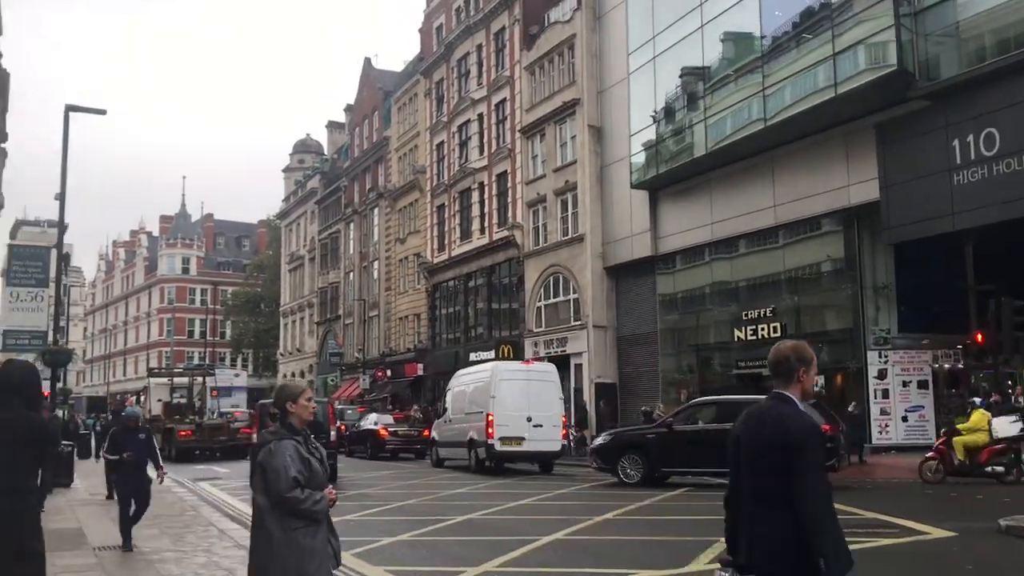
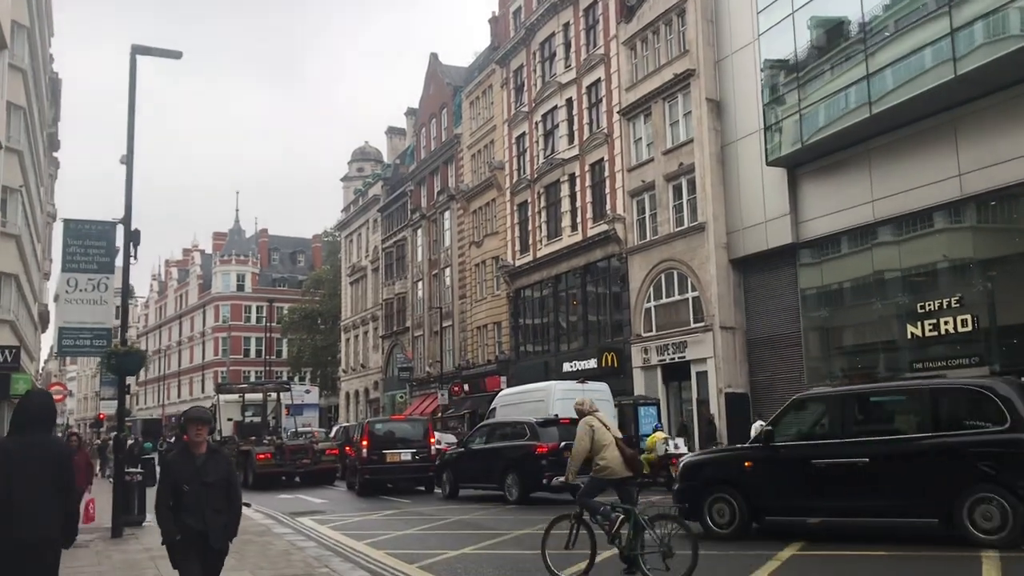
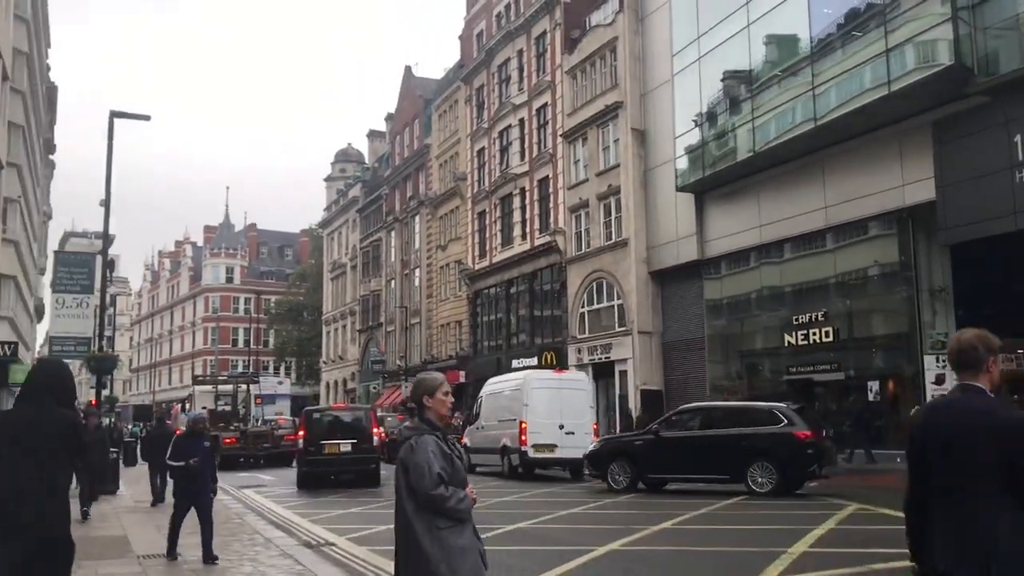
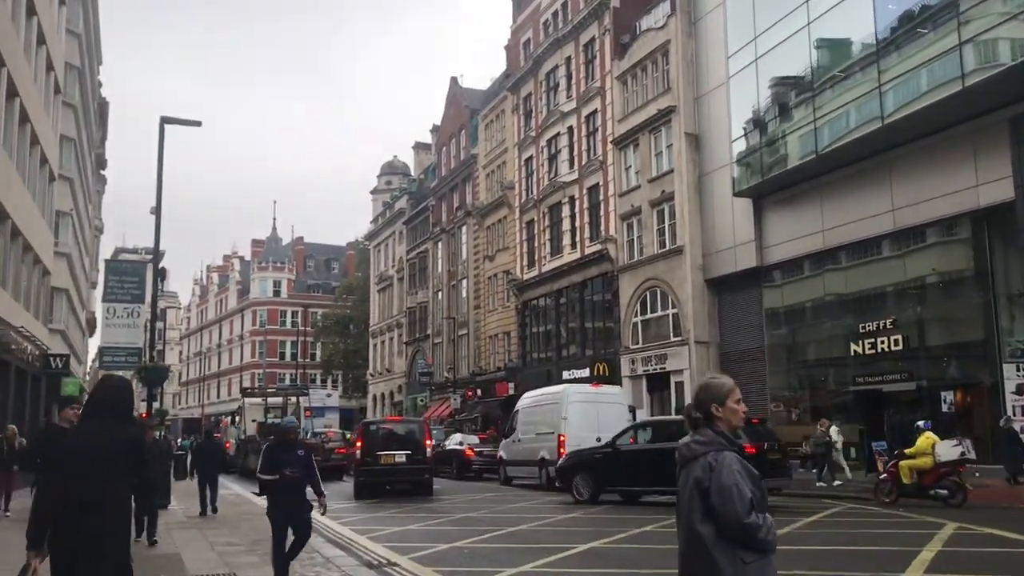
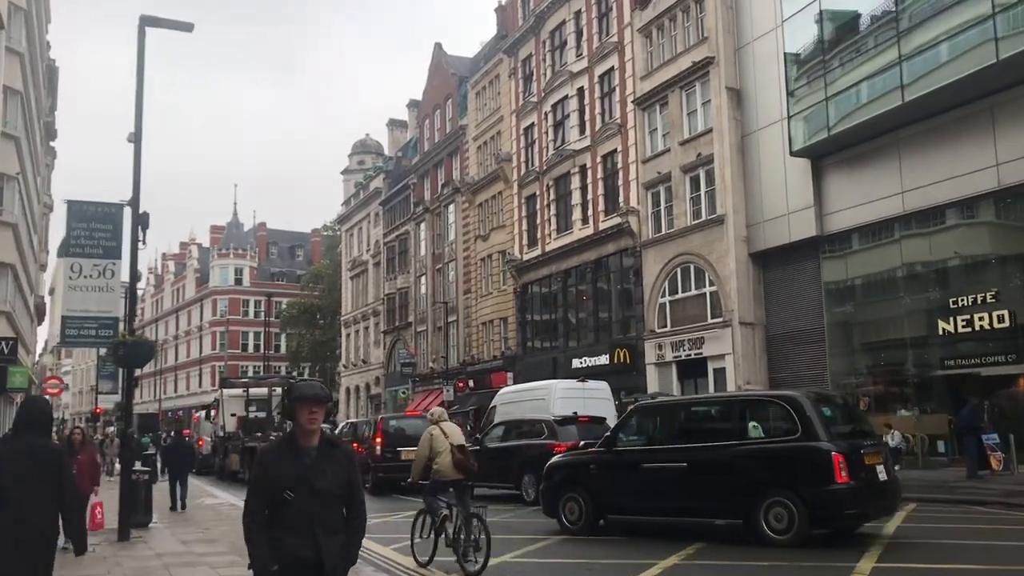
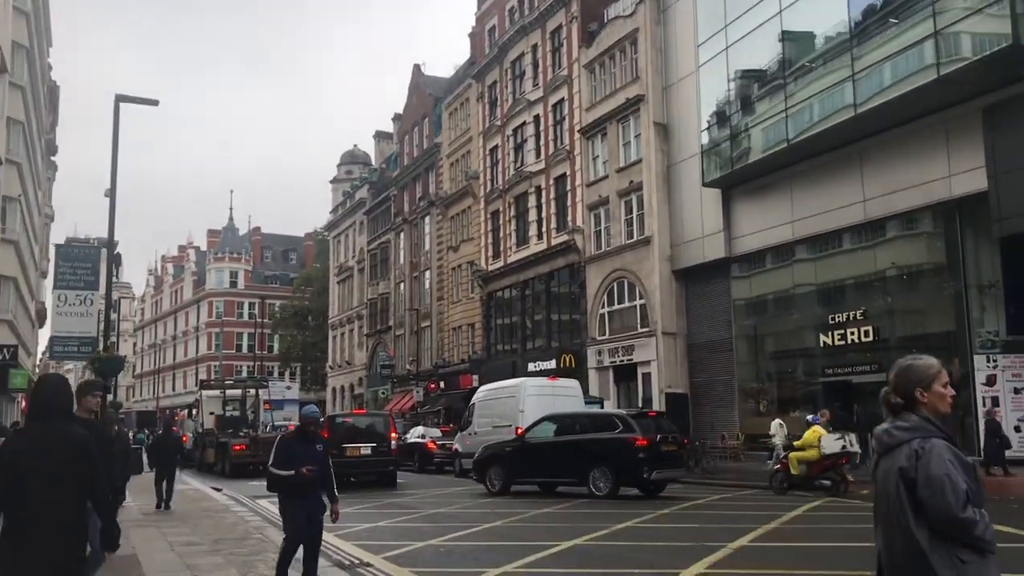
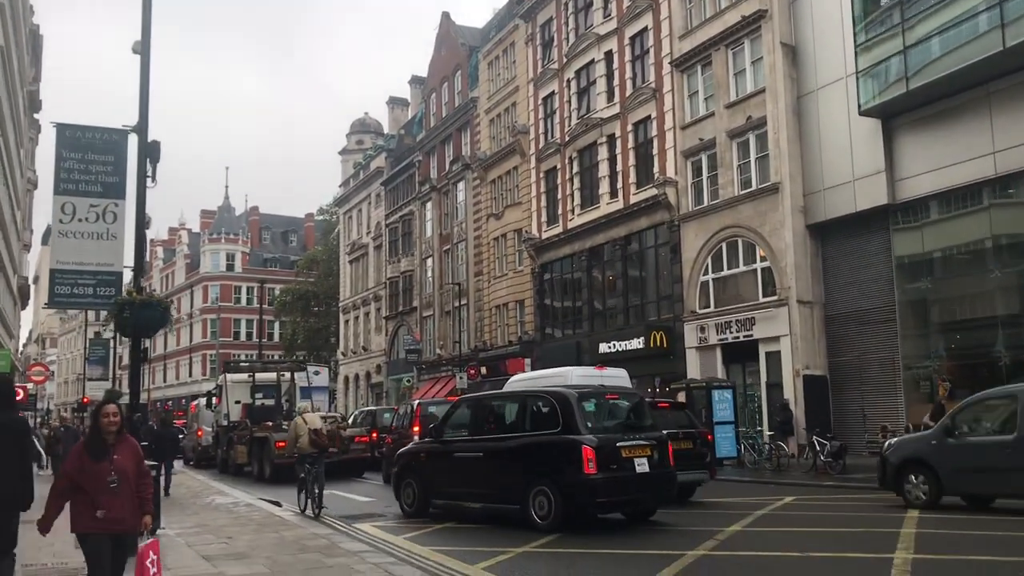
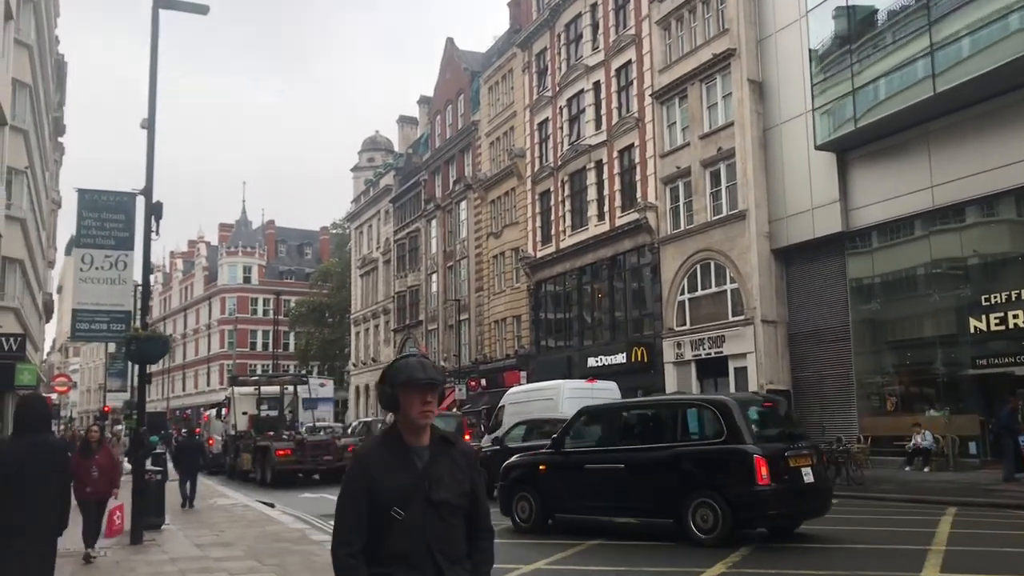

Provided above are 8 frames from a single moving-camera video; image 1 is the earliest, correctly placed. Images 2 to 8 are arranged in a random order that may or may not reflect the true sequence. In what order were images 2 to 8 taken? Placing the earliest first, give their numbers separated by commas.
3, 4, 6, 2, 5, 8, 7
